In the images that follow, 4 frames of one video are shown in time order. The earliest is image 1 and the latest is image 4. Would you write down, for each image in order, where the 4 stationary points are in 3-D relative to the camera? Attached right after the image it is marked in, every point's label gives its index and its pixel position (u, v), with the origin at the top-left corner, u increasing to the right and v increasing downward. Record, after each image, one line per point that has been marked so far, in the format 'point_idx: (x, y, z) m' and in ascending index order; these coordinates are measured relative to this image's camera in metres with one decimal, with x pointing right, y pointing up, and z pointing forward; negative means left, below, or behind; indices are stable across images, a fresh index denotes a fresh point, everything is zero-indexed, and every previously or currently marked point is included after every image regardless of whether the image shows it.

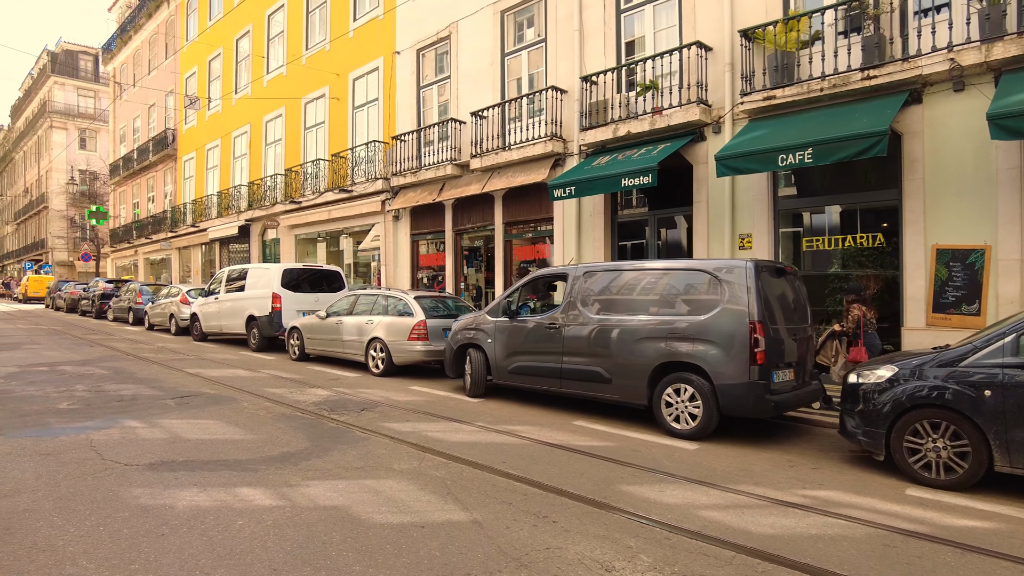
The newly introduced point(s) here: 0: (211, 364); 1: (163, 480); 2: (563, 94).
0: (-5.3, -1.3, +11.6) m
1: (-2.5, -1.4, +4.8) m
2: (+1.0, +3.6, +12.3) m
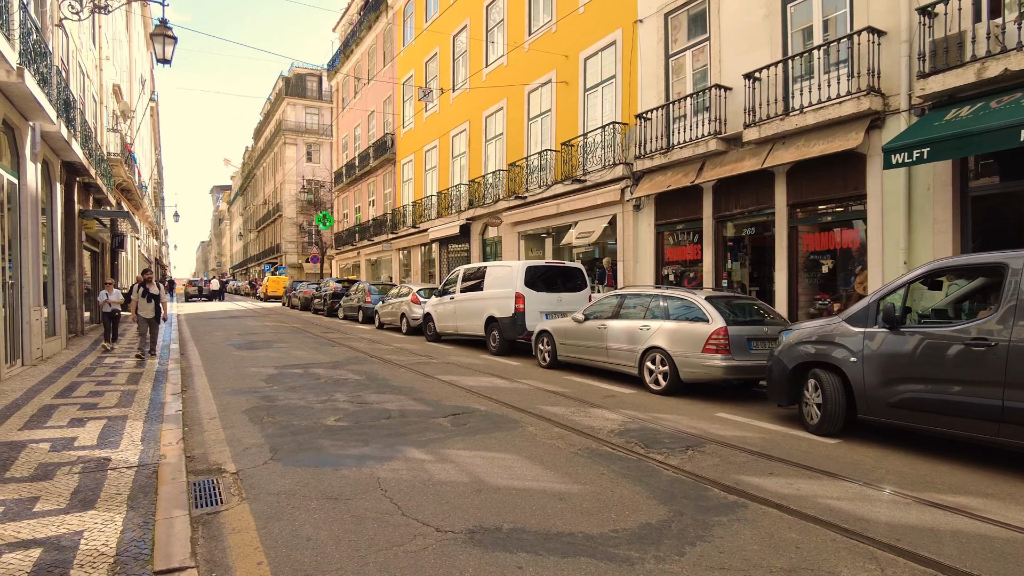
0: (-0.8, -1.3, +10.6) m
1: (0.0, -1.4, +3.3) m
2: (+5.3, +3.6, +9.5) m
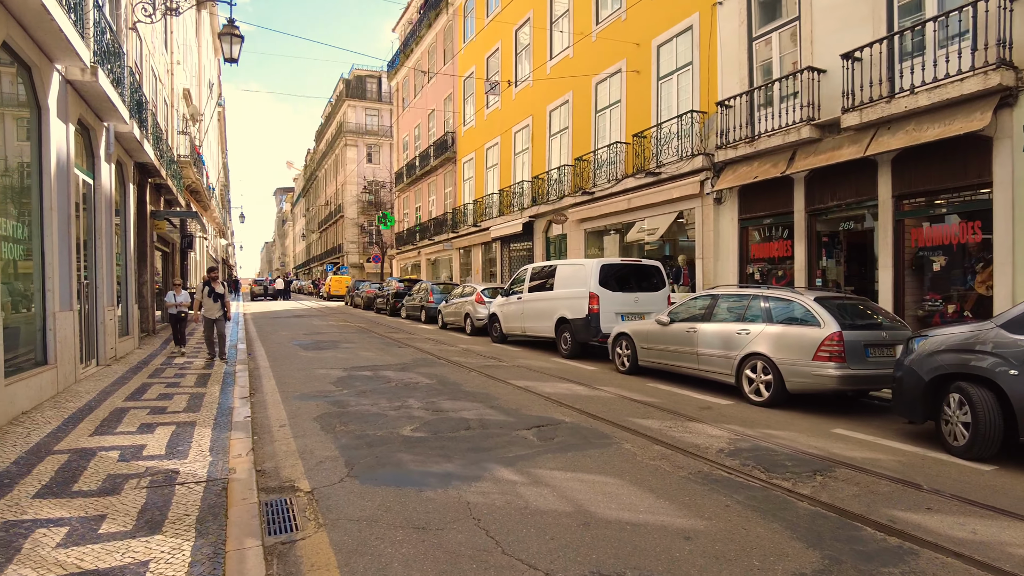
0: (+0.3, -1.3, +10.0) m
1: (+0.5, -1.4, +2.6) m
2: (+6.4, +3.6, +8.4) m
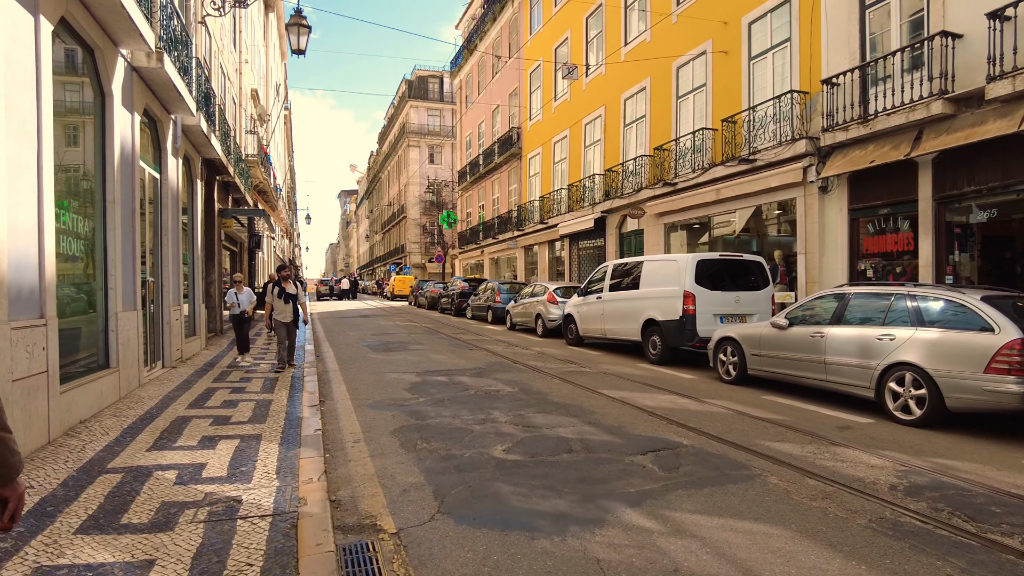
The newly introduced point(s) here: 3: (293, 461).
0: (+1.5, -1.3, +9.0) m
1: (+1.1, -1.4, +1.6) m
2: (+7.4, +3.7, +6.9) m
3: (-1.7, -1.4, +5.2) m
